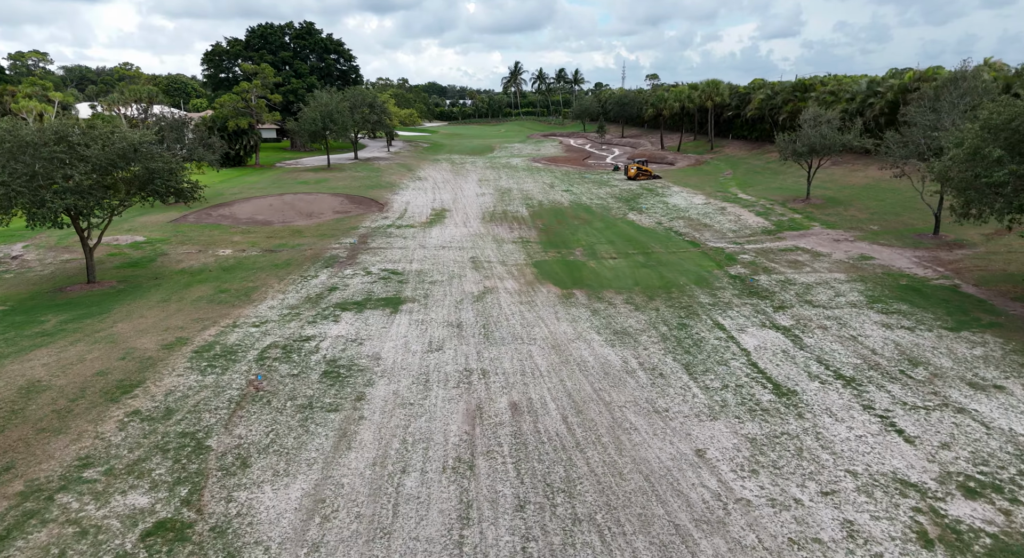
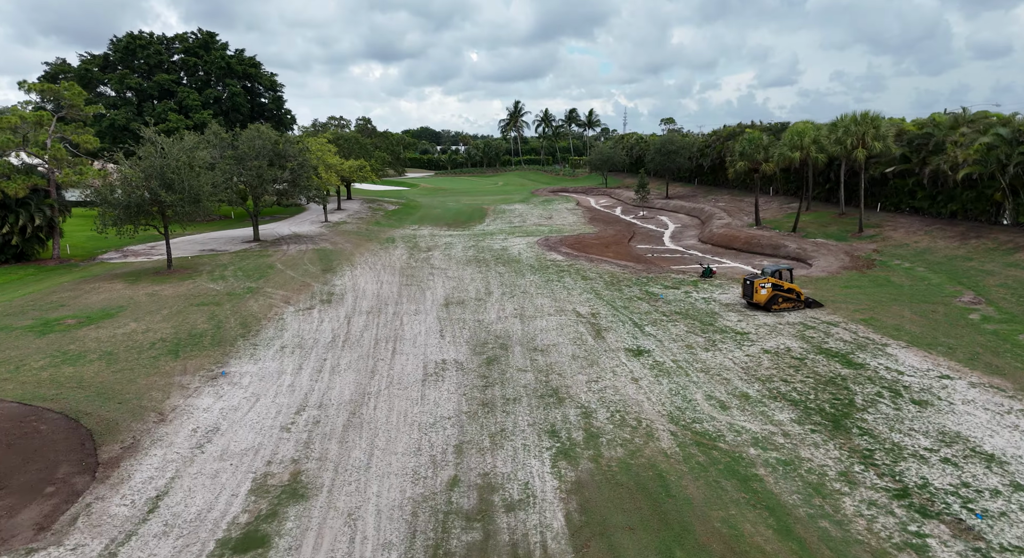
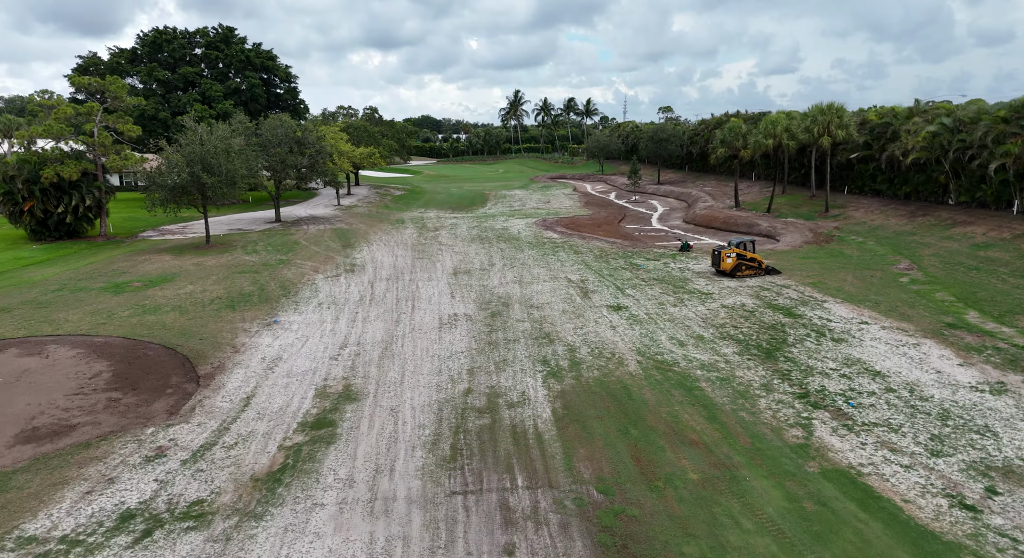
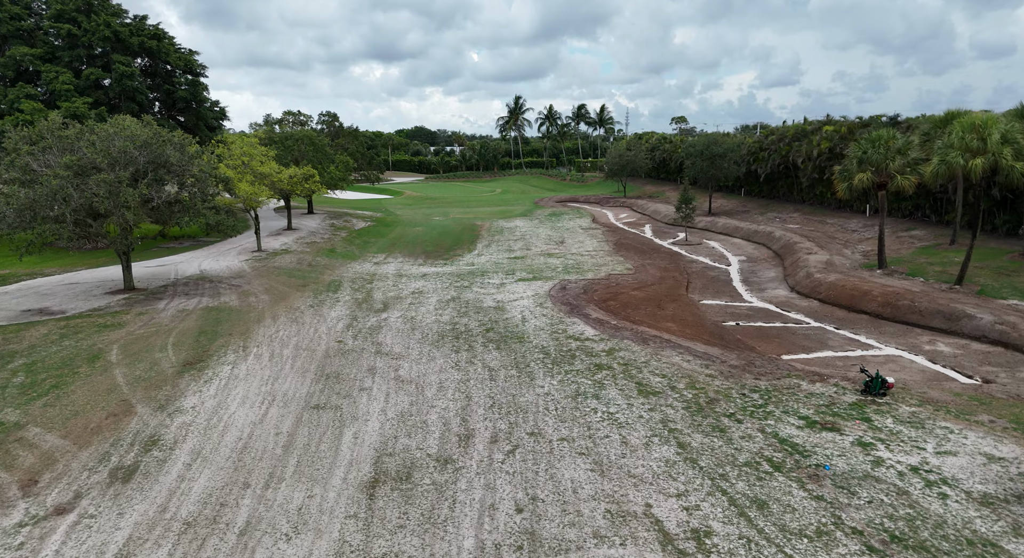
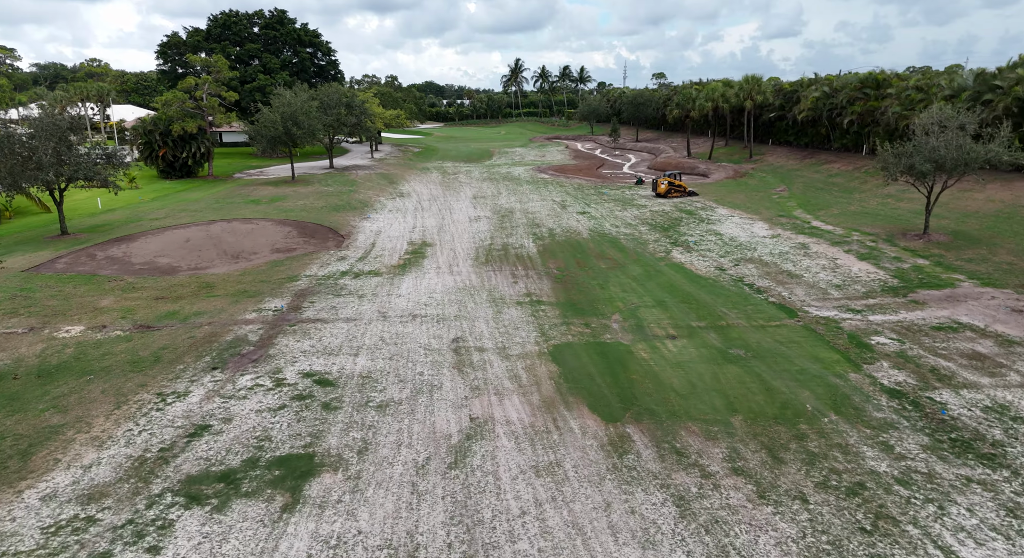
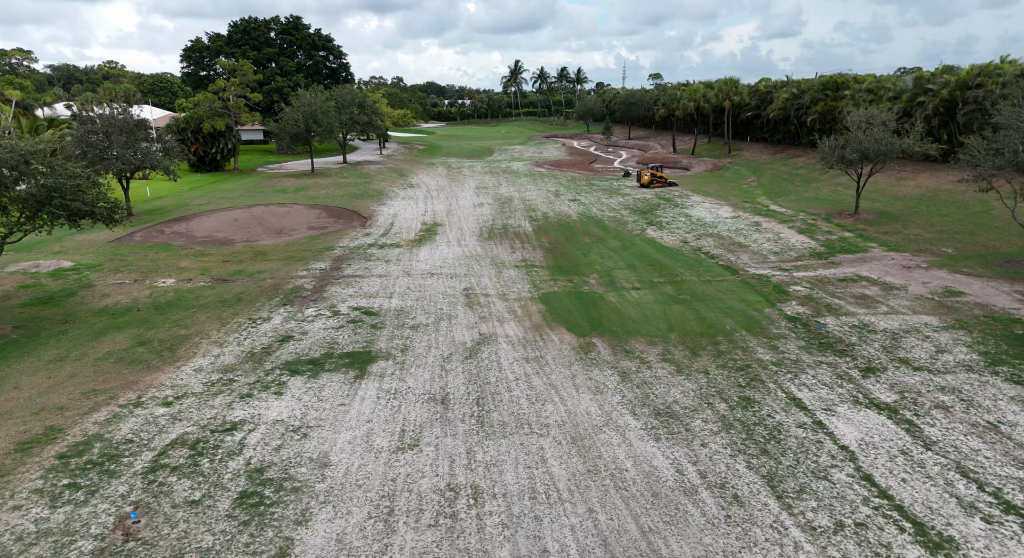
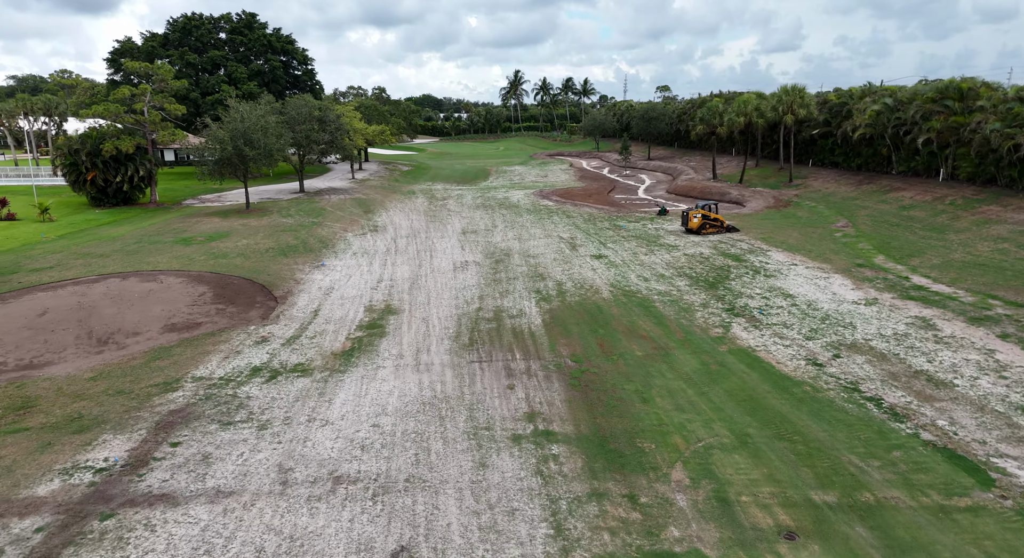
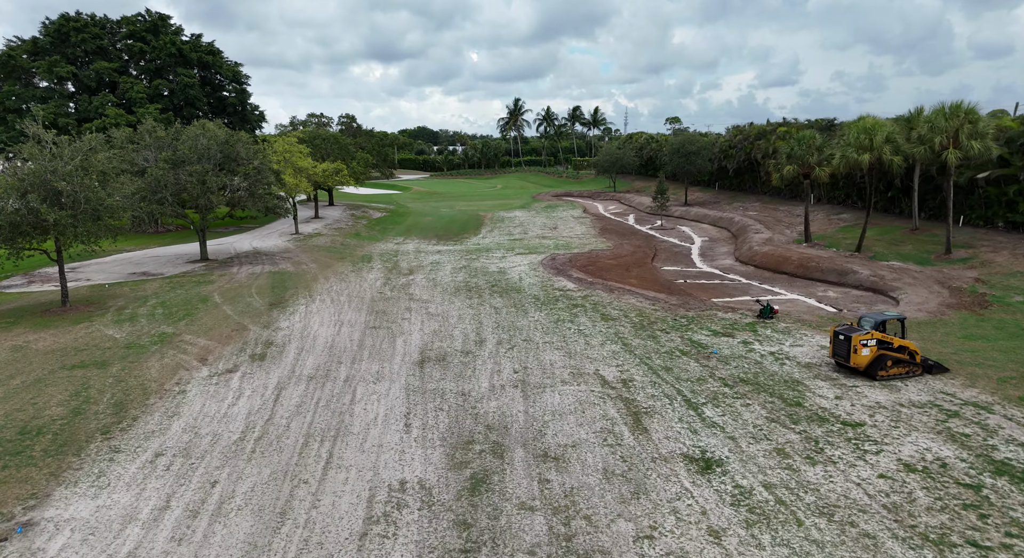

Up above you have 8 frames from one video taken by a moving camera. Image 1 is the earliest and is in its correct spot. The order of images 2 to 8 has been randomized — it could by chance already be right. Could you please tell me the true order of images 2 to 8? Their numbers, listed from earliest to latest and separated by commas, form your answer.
6, 5, 7, 3, 2, 8, 4
